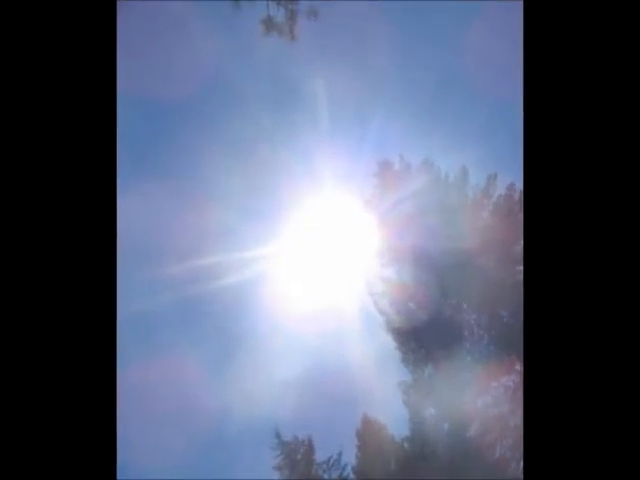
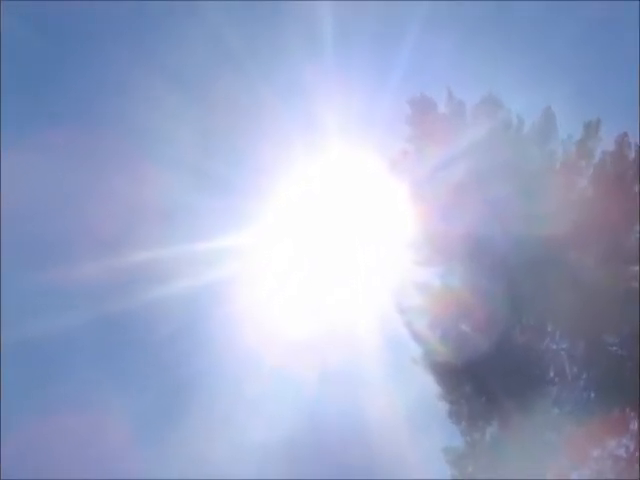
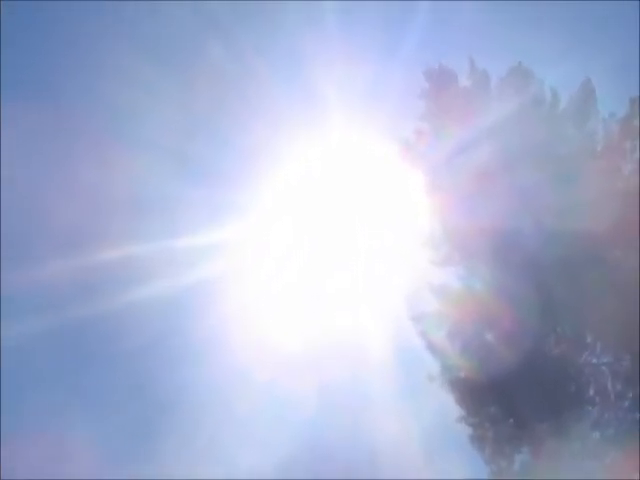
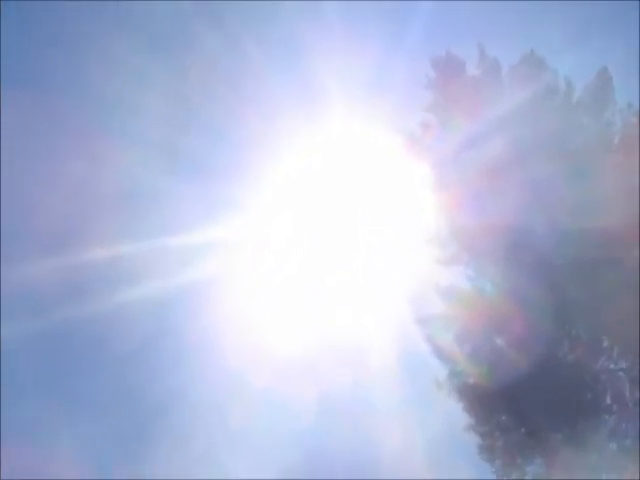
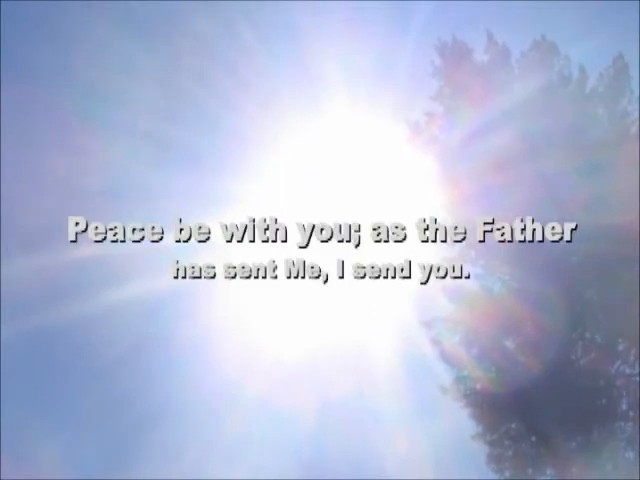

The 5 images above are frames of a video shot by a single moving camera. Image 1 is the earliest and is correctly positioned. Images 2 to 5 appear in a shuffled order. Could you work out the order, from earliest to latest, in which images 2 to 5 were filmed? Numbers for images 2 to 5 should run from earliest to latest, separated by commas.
2, 3, 4, 5
